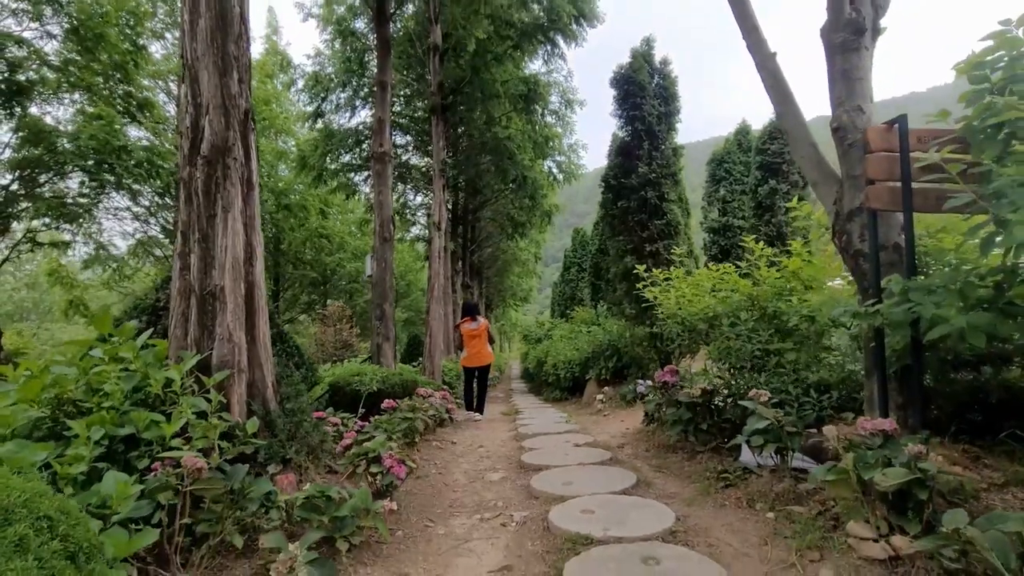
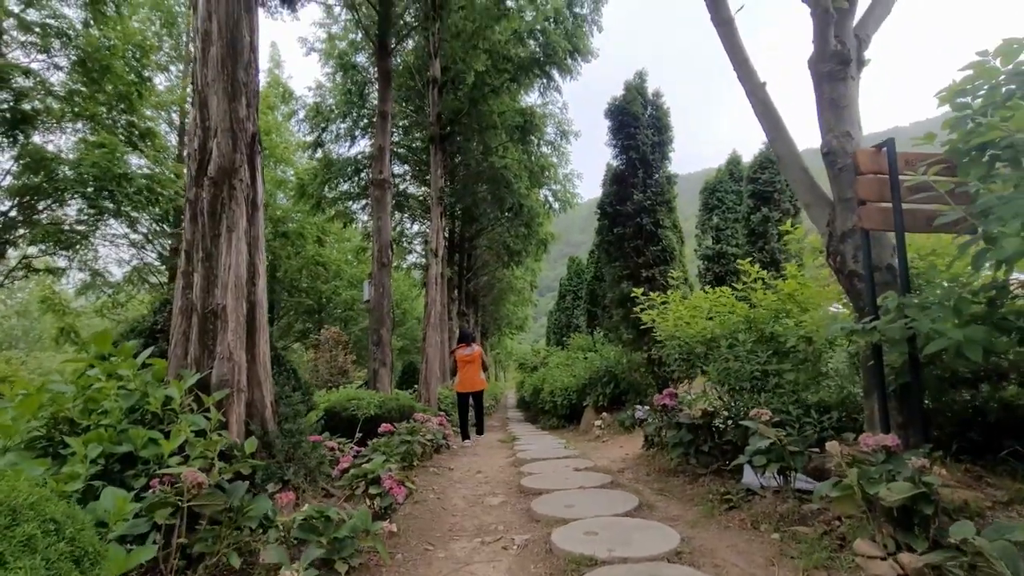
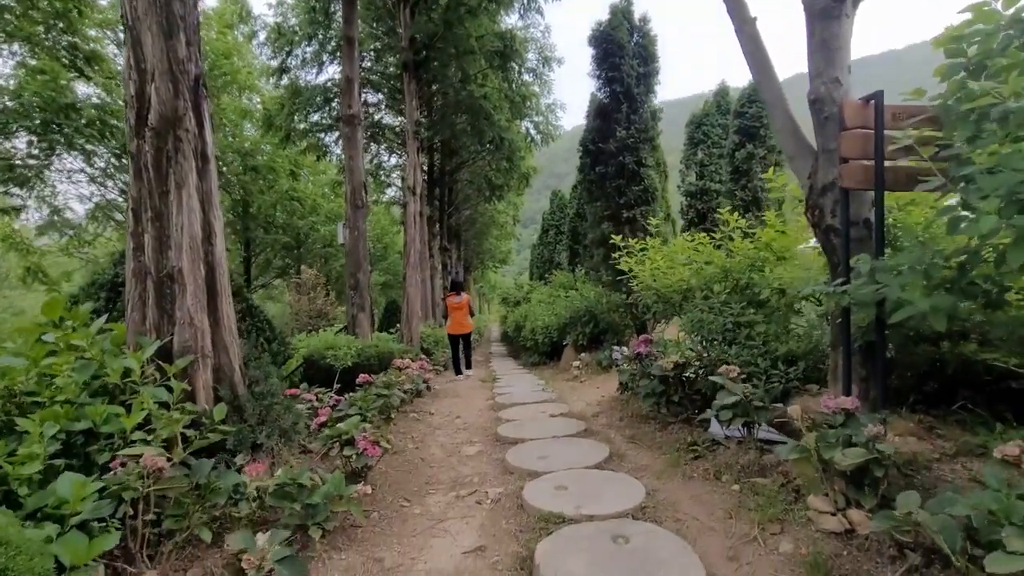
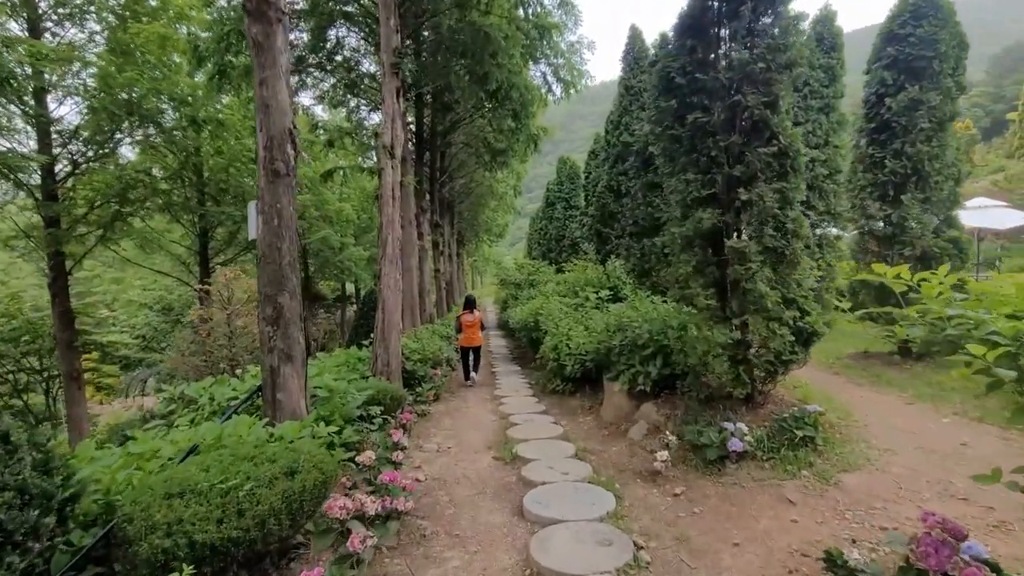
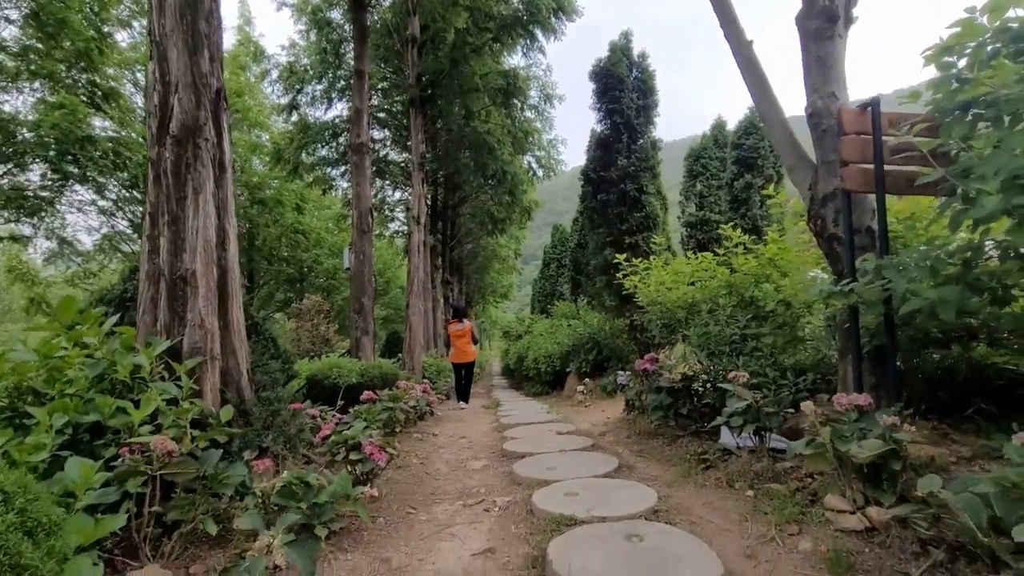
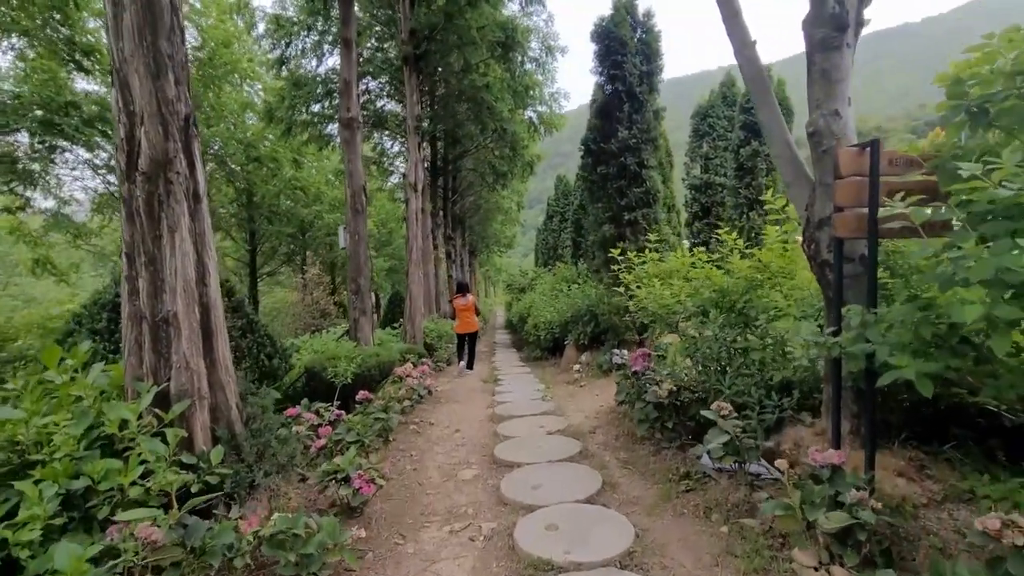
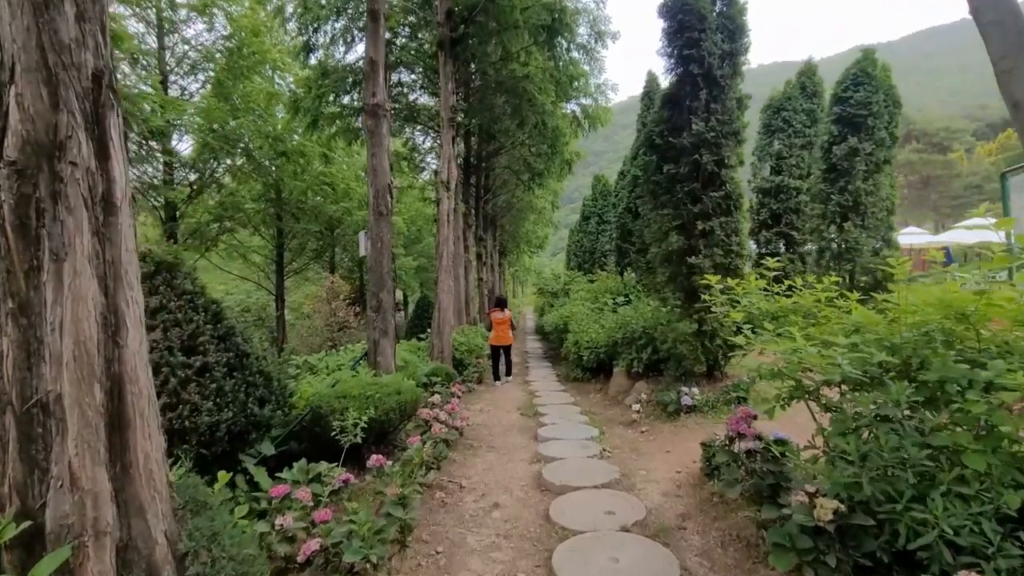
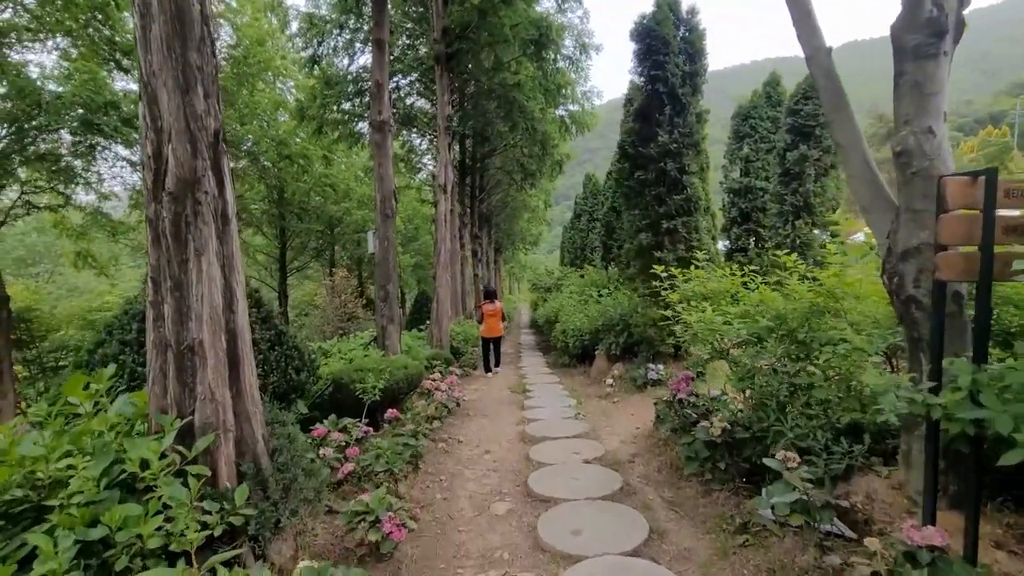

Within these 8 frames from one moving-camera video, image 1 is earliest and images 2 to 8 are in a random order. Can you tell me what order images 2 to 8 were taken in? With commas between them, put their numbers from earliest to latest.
2, 5, 3, 6, 8, 7, 4
